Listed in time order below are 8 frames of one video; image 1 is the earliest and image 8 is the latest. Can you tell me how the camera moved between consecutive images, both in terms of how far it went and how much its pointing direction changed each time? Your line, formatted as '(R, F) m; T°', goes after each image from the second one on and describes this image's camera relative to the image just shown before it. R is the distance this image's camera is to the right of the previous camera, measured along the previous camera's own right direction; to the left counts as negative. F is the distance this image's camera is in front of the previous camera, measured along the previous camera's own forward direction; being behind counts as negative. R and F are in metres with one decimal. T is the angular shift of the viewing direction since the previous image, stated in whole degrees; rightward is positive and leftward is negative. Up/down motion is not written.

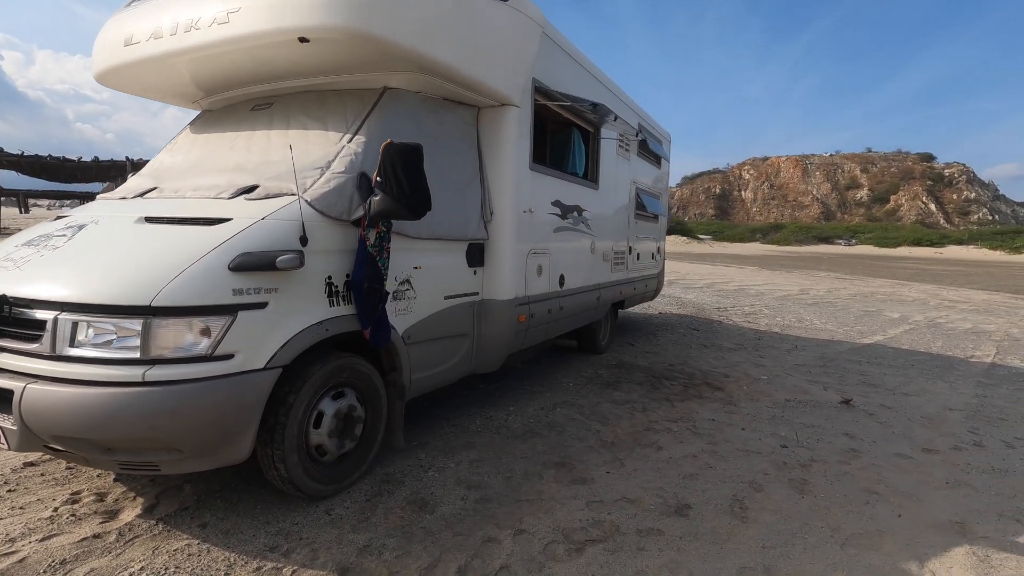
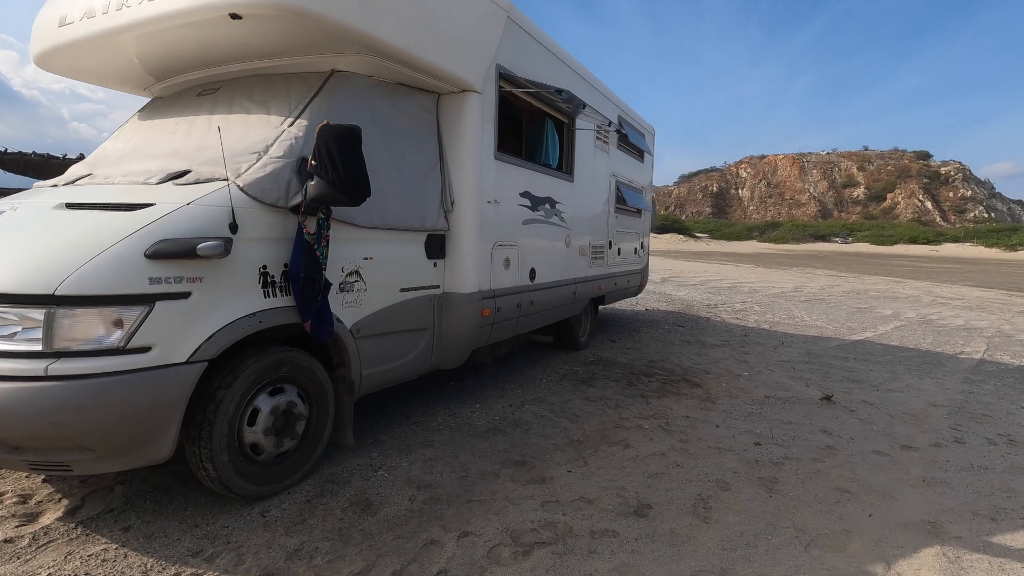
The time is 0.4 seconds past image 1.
(+0.3, +0.2) m; 0°
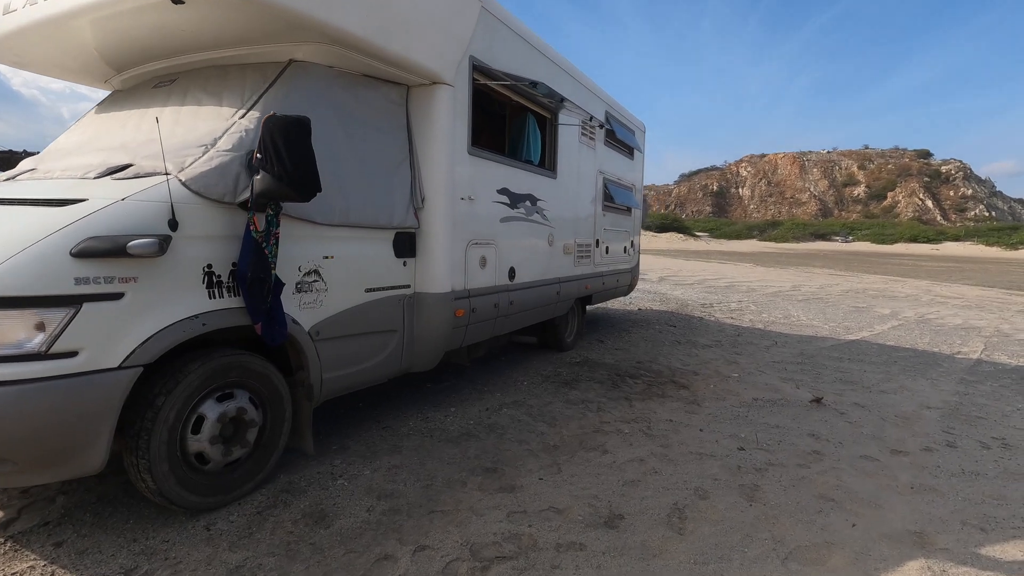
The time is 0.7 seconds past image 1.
(+0.2, +0.2) m; 0°
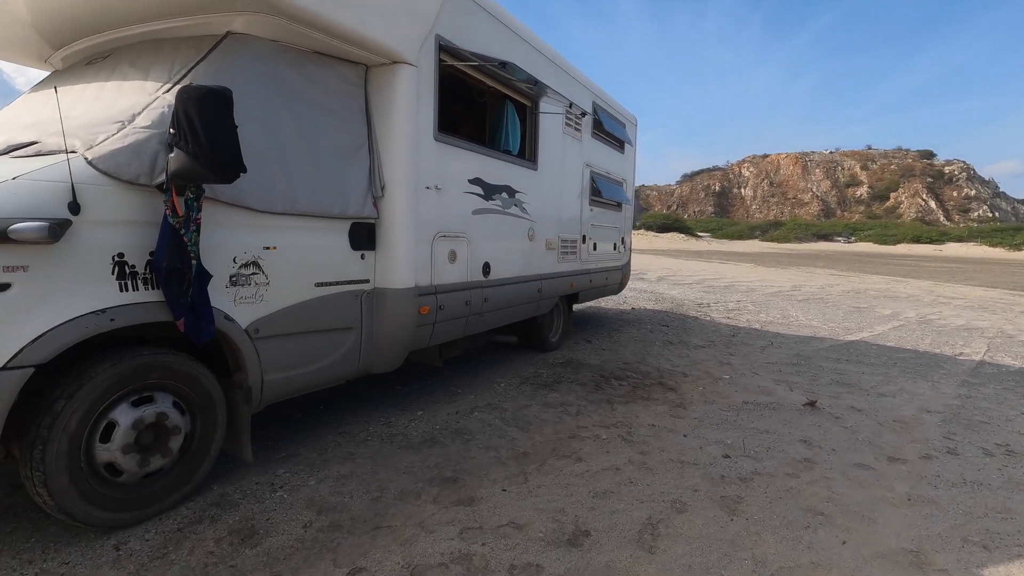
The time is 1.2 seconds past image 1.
(+0.3, +0.3) m; 0°
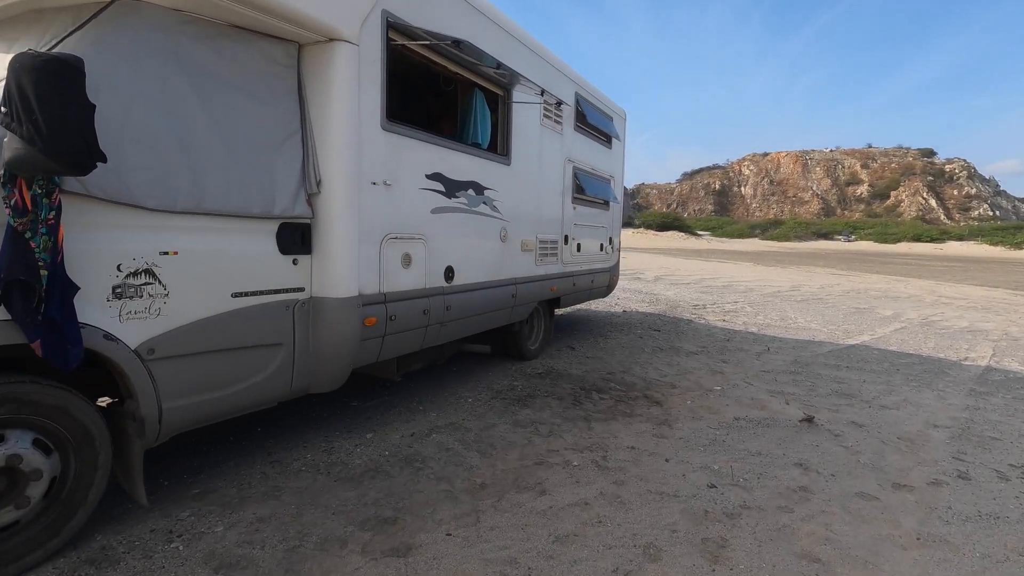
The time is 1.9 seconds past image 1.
(+0.3, +0.5) m; 0°
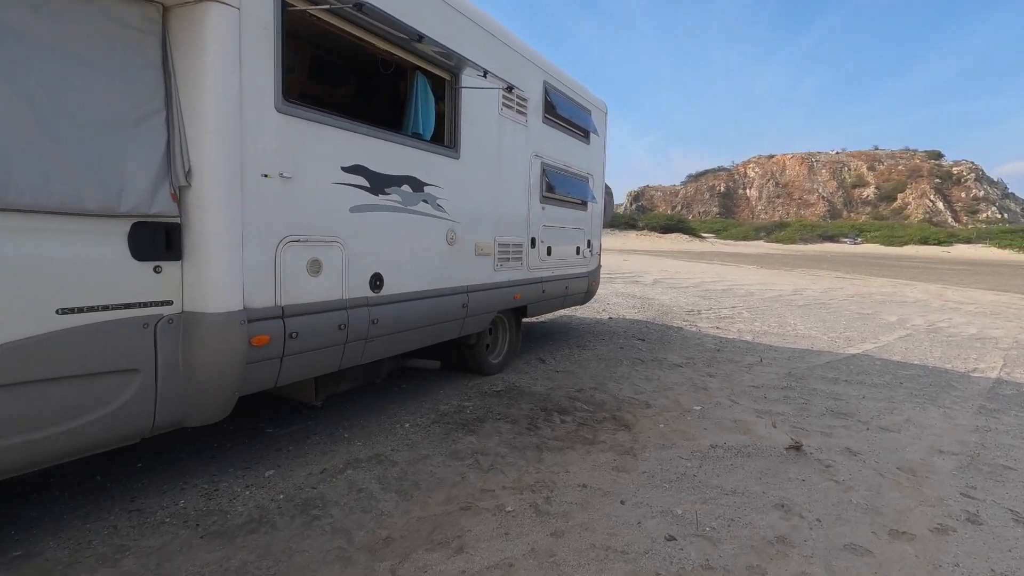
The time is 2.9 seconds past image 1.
(+0.5, +0.6) m; 0°
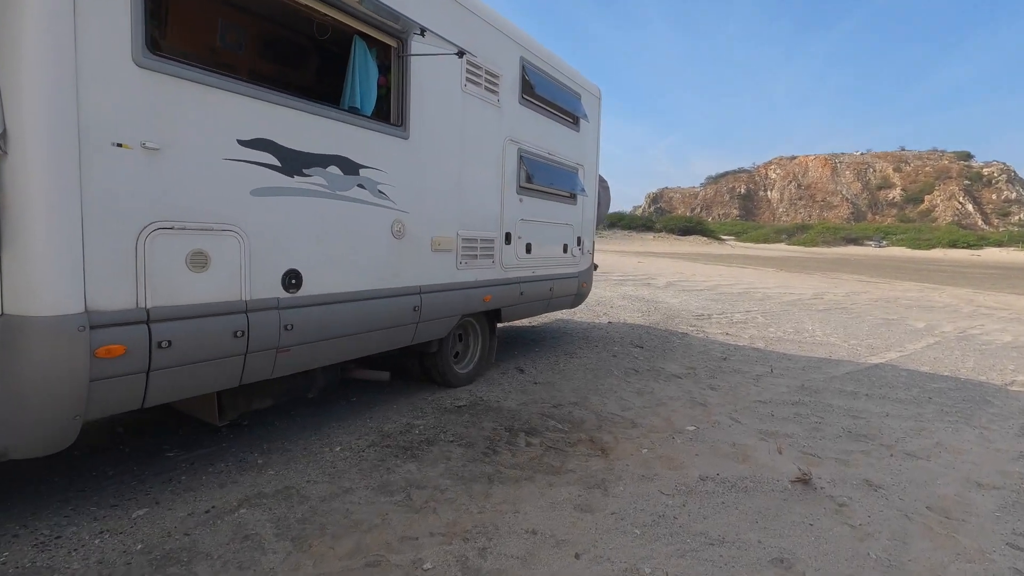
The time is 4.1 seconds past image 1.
(+0.5, +0.7) m; -2°
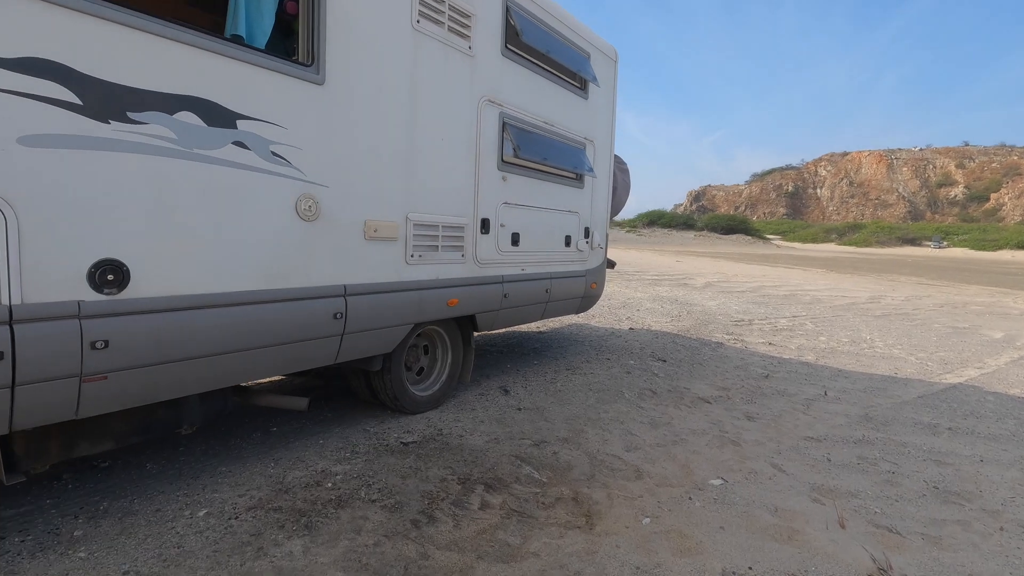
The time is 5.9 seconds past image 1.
(+0.5, +1.2) m; -4°
